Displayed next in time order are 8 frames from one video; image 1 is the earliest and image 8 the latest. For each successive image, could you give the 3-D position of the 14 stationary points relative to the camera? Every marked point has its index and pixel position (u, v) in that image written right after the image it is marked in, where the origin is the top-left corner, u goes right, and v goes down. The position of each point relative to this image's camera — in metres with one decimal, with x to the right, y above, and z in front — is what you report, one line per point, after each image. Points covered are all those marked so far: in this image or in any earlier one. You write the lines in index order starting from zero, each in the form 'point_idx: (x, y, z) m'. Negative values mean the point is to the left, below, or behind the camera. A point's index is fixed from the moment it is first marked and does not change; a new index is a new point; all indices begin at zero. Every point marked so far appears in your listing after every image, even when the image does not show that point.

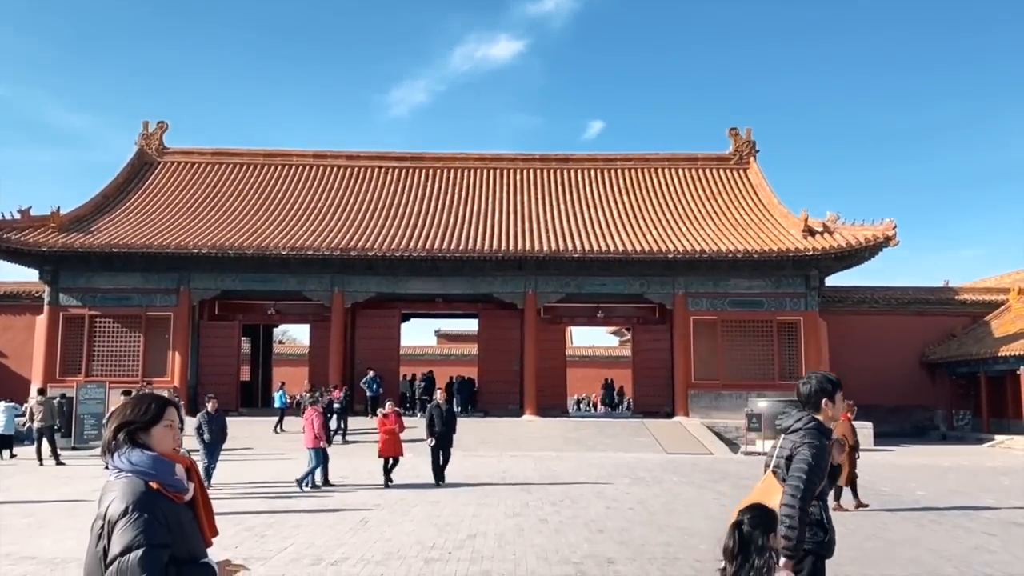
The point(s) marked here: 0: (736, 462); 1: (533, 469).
0: (+3.8, -3.0, +15.1) m
1: (+0.3, -2.6, +12.7) m
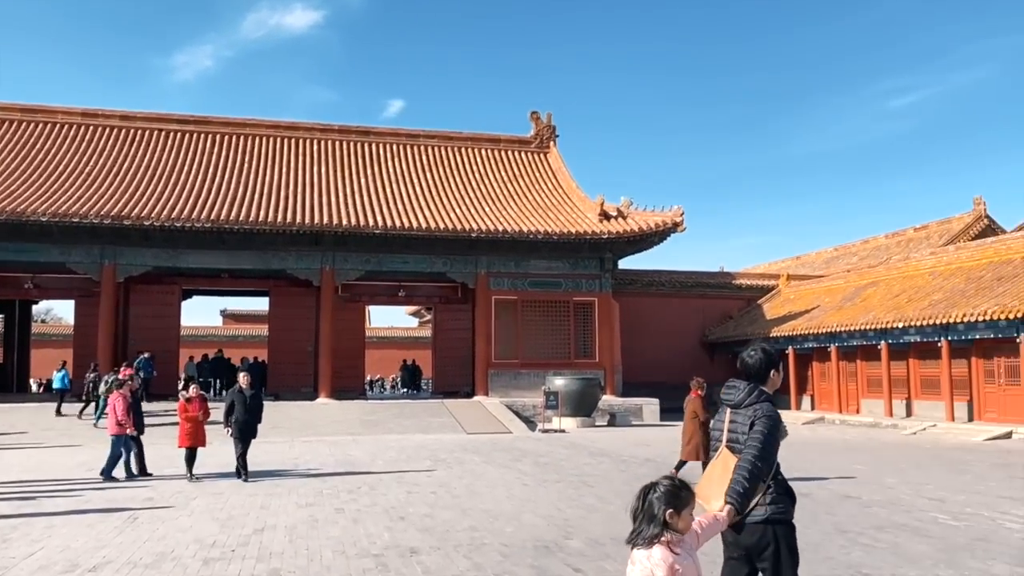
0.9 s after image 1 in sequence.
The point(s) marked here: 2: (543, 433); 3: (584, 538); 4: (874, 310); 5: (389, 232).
0: (+0.4, -2.6, +15.2) m
1: (-2.5, -2.3, +12.1) m
2: (+0.6, -2.8, +16.7) m
3: (+0.5, -1.7, +6.0) m
4: (+8.1, -0.5, +19.6) m
5: (-2.8, +1.3, +19.8) m
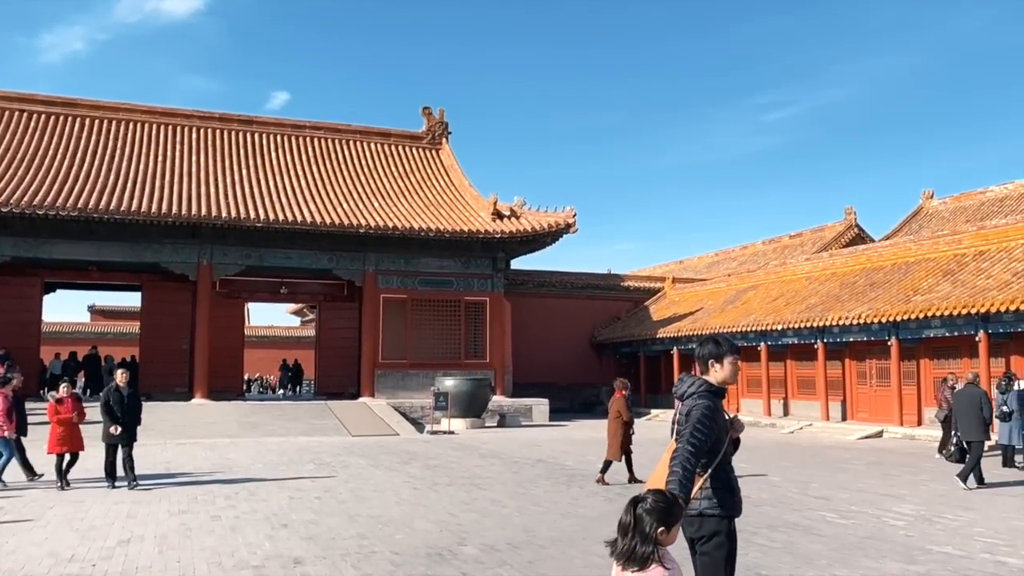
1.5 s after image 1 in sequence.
0: (-1.5, -2.6, +14.8) m
1: (-4.0, -2.2, +11.4) m
2: (-1.5, -2.7, +16.4) m
3: (-0.2, -1.7, +5.7) m
4: (+5.6, -0.6, +20.3) m
5: (-5.2, +1.3, +19.0) m
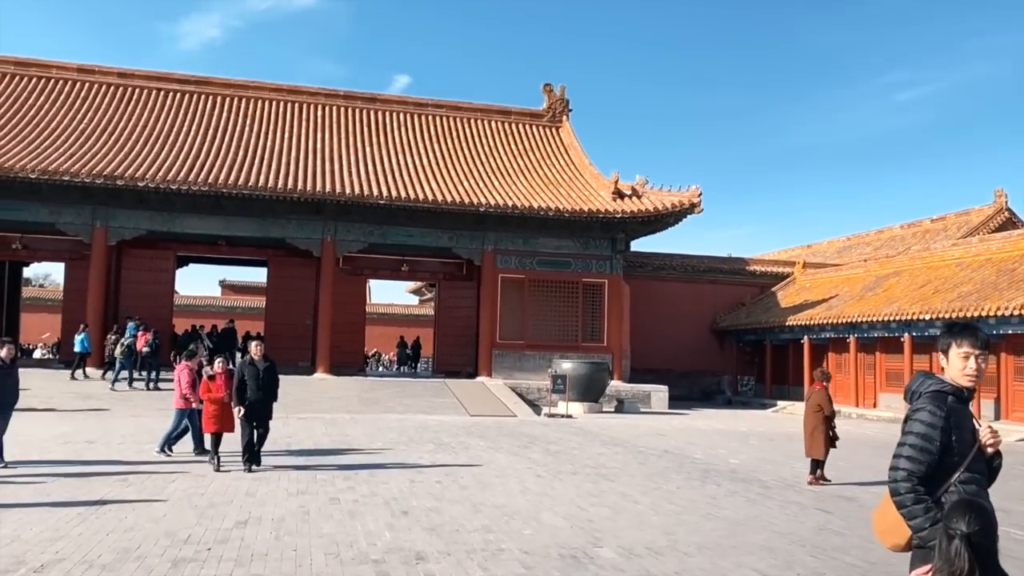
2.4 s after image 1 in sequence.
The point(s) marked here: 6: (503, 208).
0: (+0.5, -2.2, +14.4) m
1: (-2.4, -1.9, +11.3) m
2: (+0.7, -2.4, +15.9) m
3: (+0.6, -1.5, +5.2) m
4: (+8.3, -0.3, +18.8) m
5: (-2.6, +1.8, +18.9) m
6: (-0.2, +1.8, +19.4) m
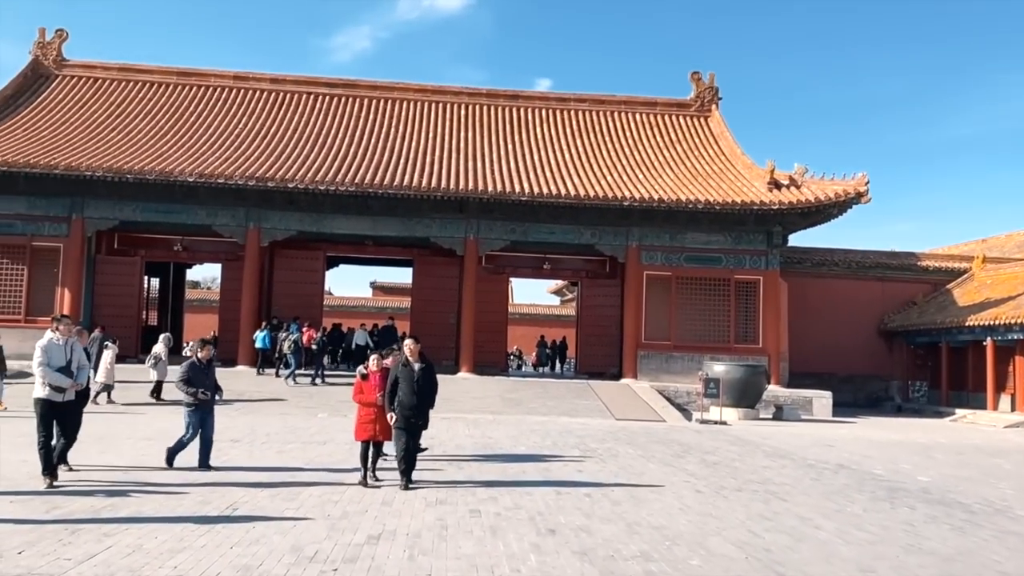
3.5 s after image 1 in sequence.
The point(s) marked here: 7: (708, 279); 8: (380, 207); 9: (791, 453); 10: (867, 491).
0: (+2.8, -2.2, +13.5) m
1: (-0.5, -1.8, +10.9) m
2: (+3.2, -2.3, +14.9) m
3: (+1.4, -1.5, +4.3) m
4: (+11.2, -0.2, +16.6) m
5: (+0.5, +1.9, +18.4) m
6: (+2.9, +1.8, +18.5) m
7: (+4.4, +0.2, +19.8) m
8: (-2.9, +1.8, +19.4) m
9: (+3.4, -2.0, +10.7) m
10: (+3.1, -1.8, +7.7) m
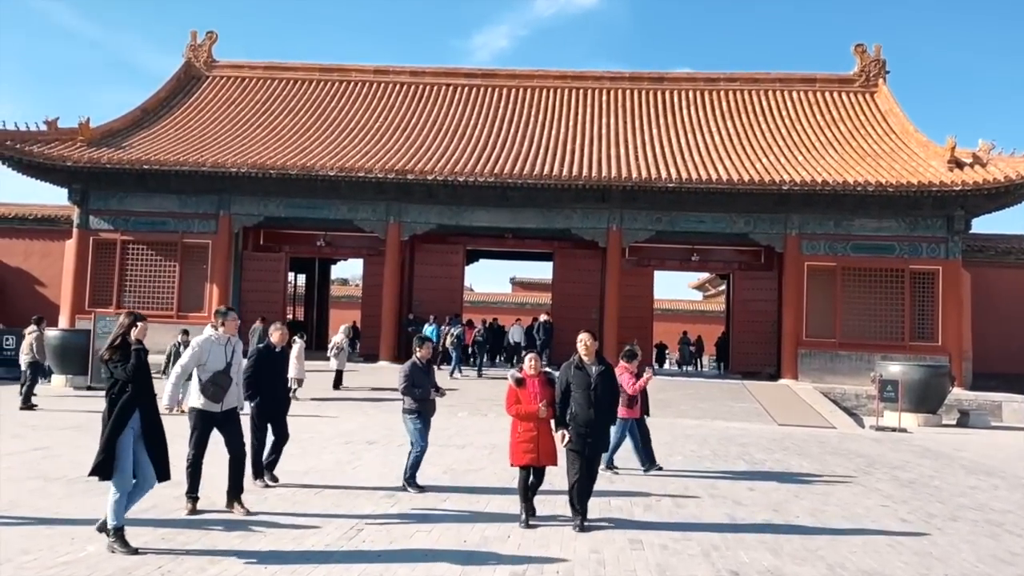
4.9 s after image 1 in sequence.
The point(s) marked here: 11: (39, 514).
0: (+4.9, -2.1, +11.9) m
1: (+1.2, -1.7, +9.9) m
2: (+5.6, -2.2, +13.3) m
3: (+2.1, -1.4, +3.1) m
4: (+13.6, 0.0, +13.7) m
5: (+3.4, +2.0, +17.1) m
6: (+5.8, +2.0, +16.9) m
7: (+7.5, +0.4, +18.0) m
8: (+0.1, +1.9, +18.6) m
9: (+5.0, -1.9, +9.1) m
10: (+4.3, -1.7, +6.2) m
11: (-3.0, -1.4, +5.6) m
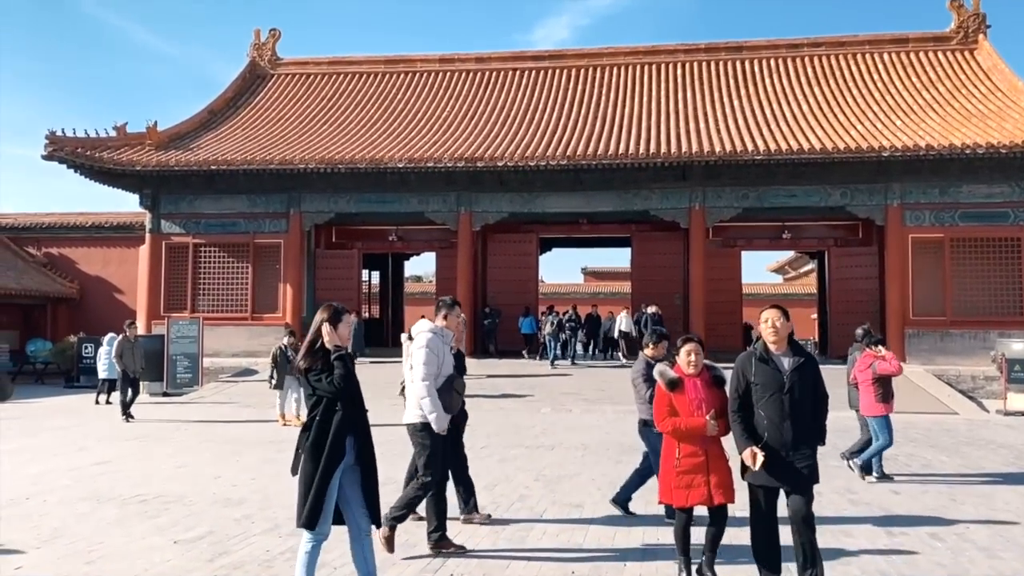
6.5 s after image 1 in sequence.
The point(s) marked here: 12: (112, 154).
0: (+6.0, -1.7, +10.7) m
1: (+2.1, -1.5, +9.0) m
2: (+6.8, -1.8, +12.0) m
3: (+2.5, -1.2, +2.1) m
4: (+14.8, +0.8, +11.7) m
5: (+4.8, +2.4, +16.0) m
6: (+7.1, +2.4, +15.5) m
7: (+9.0, +0.9, +16.5) m
8: (+1.7, +2.2, +17.7) m
9: (+5.9, -1.5, +7.9) m
10: (+4.9, -1.4, +5.0) m
11: (-2.4, -1.5, +5.0) m
12: (-8.0, +2.7, +17.5) m
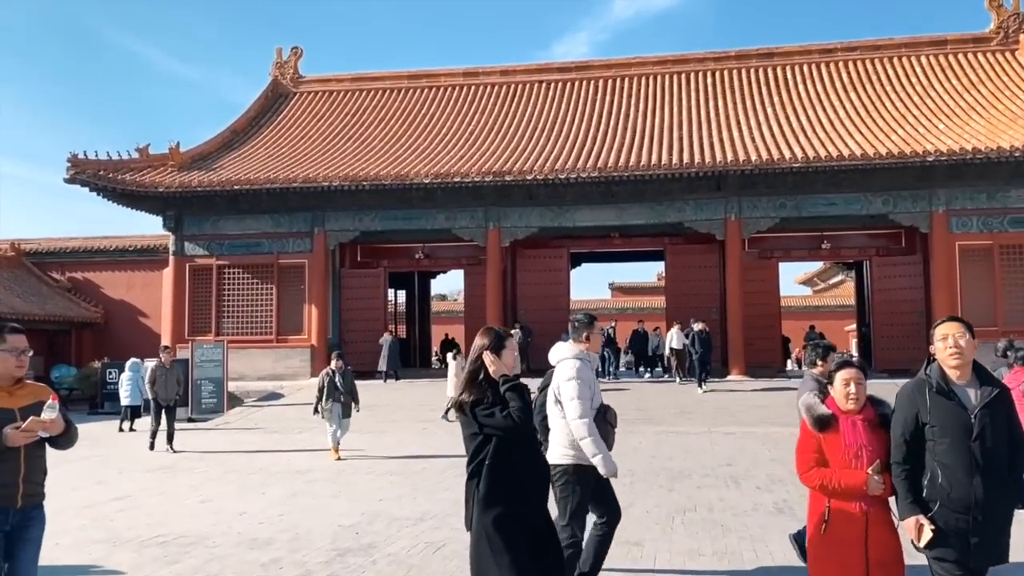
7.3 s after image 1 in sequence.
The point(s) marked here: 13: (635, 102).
0: (+6.4, -1.8, +10.0) m
1: (+2.5, -1.7, +8.4) m
2: (+7.3, -1.8, +11.3) m
3: (+2.7, -1.2, +1.6) m
4: (+15.2, +0.8, +10.8) m
5: (+5.3, +2.2, +15.4) m
6: (+7.6, +2.3, +14.9) m
7: (+9.5, +0.8, +15.8) m
8: (+2.2, +1.9, +17.2) m
9: (+6.3, -1.6, +7.2) m
10: (+5.2, -1.4, +4.4) m
11: (-2.1, -1.6, +4.6) m
12: (-7.4, +2.2, +17.3) m
13: (+2.8, +4.2, +20.0) m
